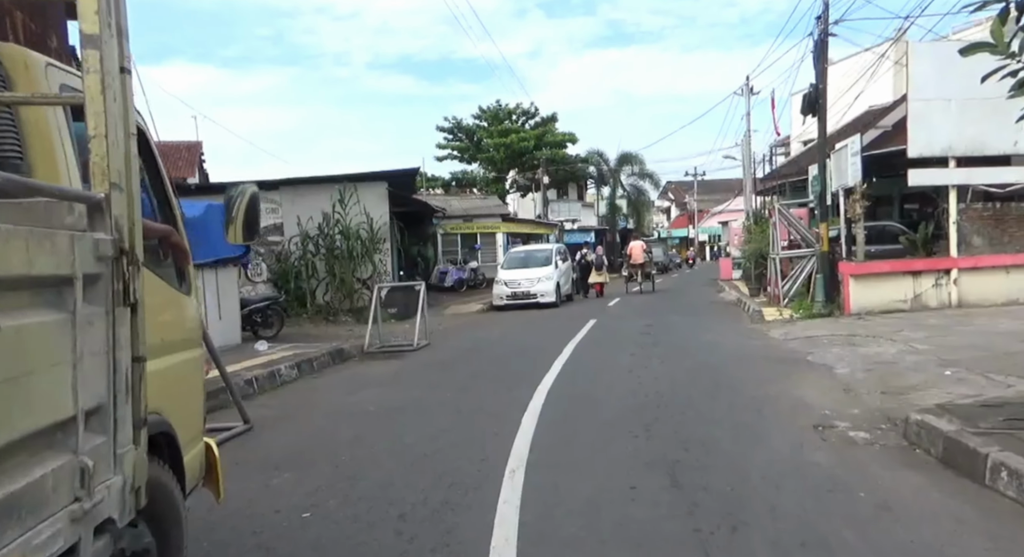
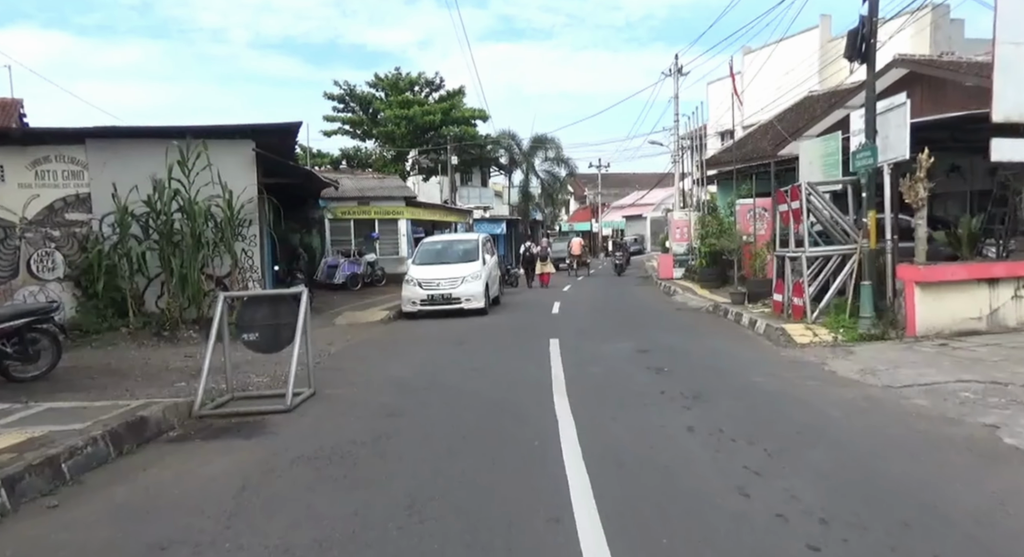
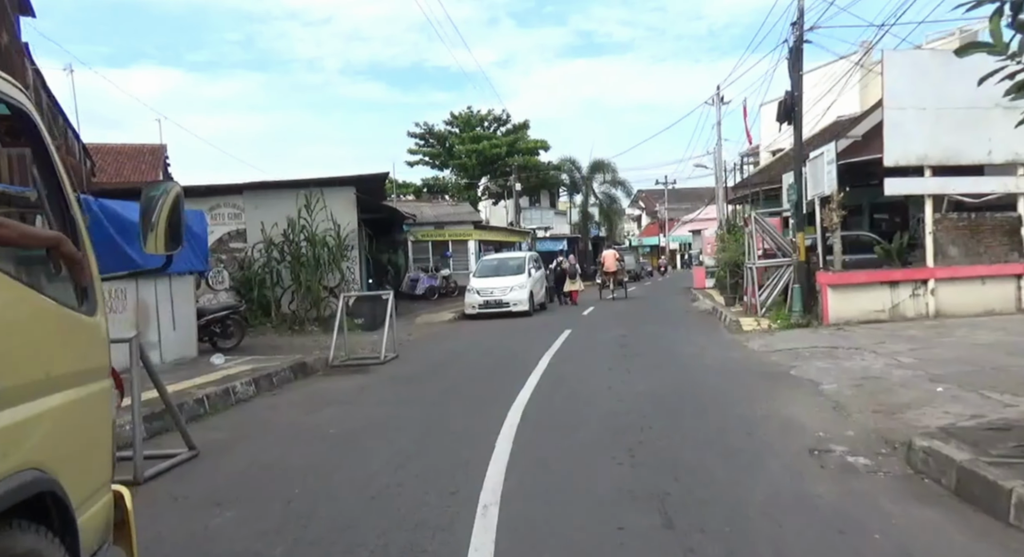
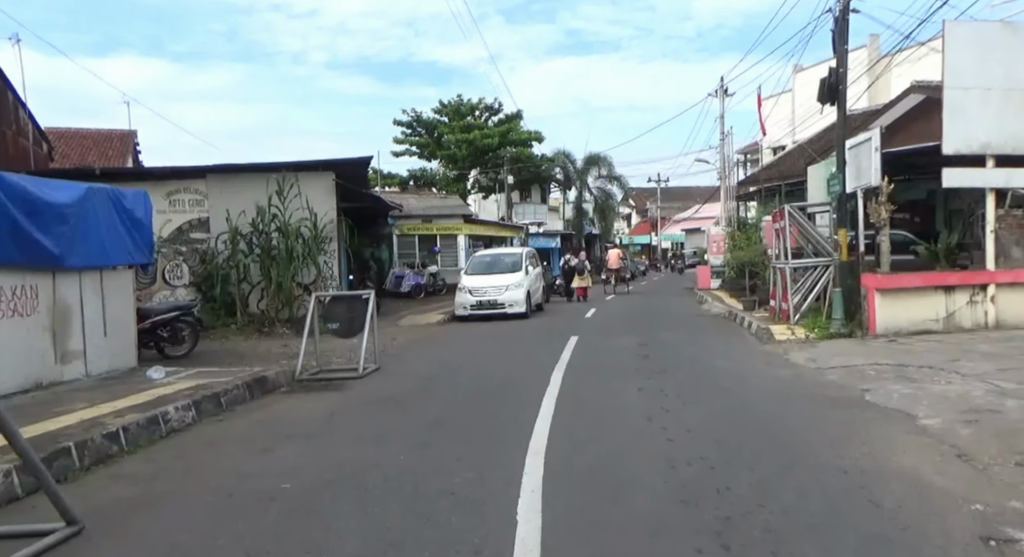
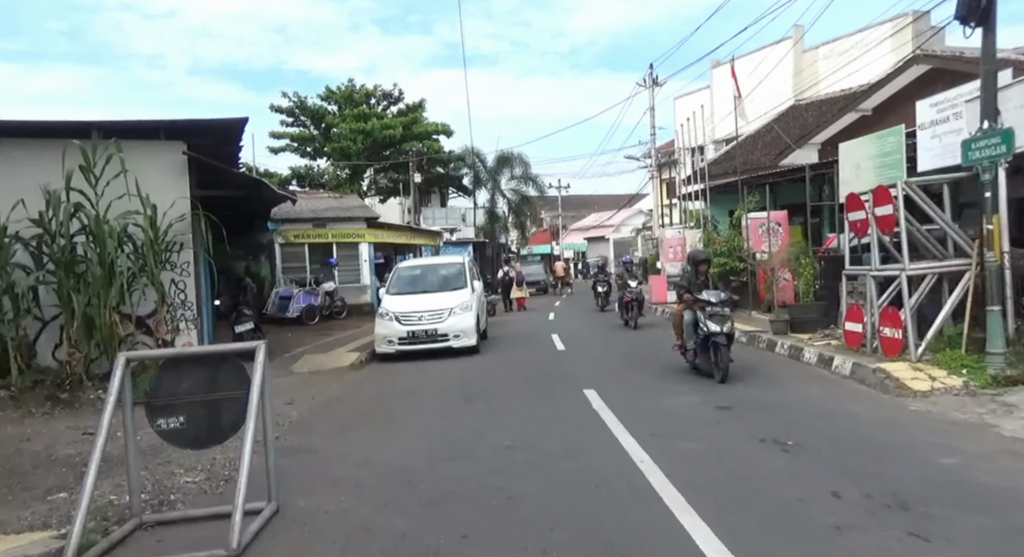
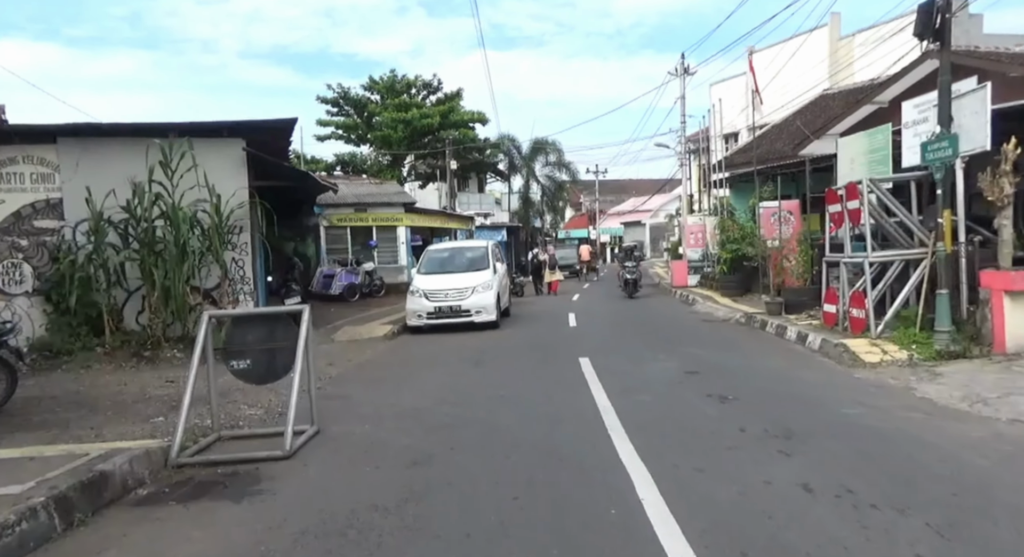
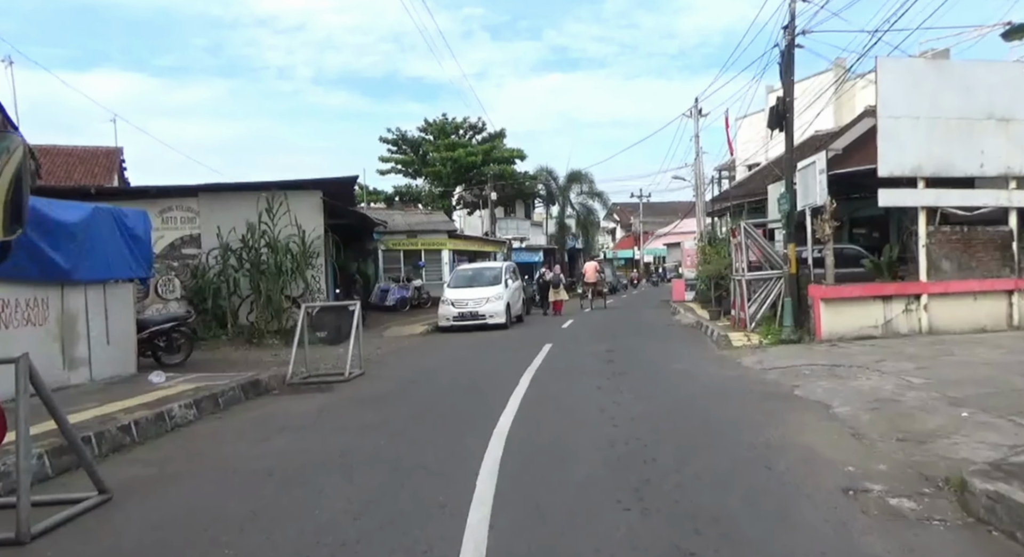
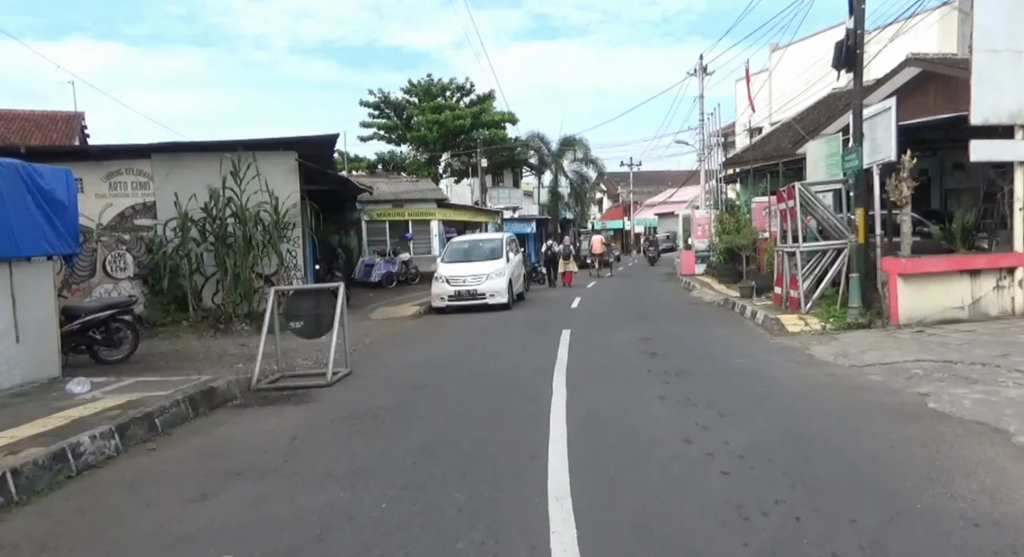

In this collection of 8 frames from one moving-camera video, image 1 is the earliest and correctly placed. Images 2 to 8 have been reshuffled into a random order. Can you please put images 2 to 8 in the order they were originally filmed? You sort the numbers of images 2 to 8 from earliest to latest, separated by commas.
3, 7, 4, 8, 2, 6, 5
